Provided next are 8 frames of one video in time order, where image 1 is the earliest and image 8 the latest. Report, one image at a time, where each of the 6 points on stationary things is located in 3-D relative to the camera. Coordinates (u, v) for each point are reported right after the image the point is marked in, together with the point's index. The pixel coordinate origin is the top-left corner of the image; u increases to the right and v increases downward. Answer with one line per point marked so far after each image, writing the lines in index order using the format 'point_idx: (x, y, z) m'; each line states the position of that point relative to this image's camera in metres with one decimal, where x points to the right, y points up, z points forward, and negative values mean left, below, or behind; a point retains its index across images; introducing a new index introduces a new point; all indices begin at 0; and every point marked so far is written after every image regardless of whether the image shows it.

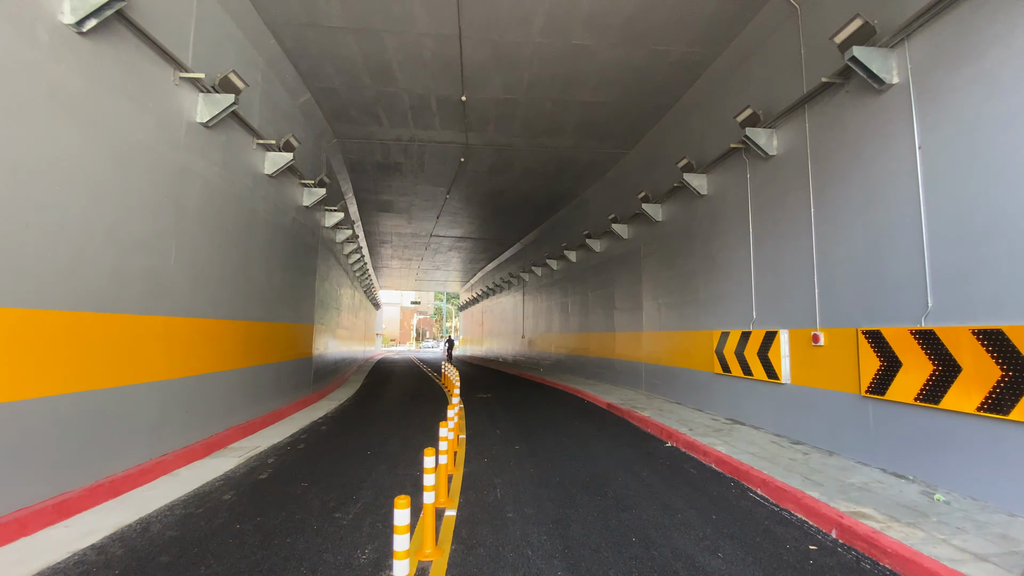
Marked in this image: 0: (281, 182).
0: (-4.5, +2.1, +9.3) m
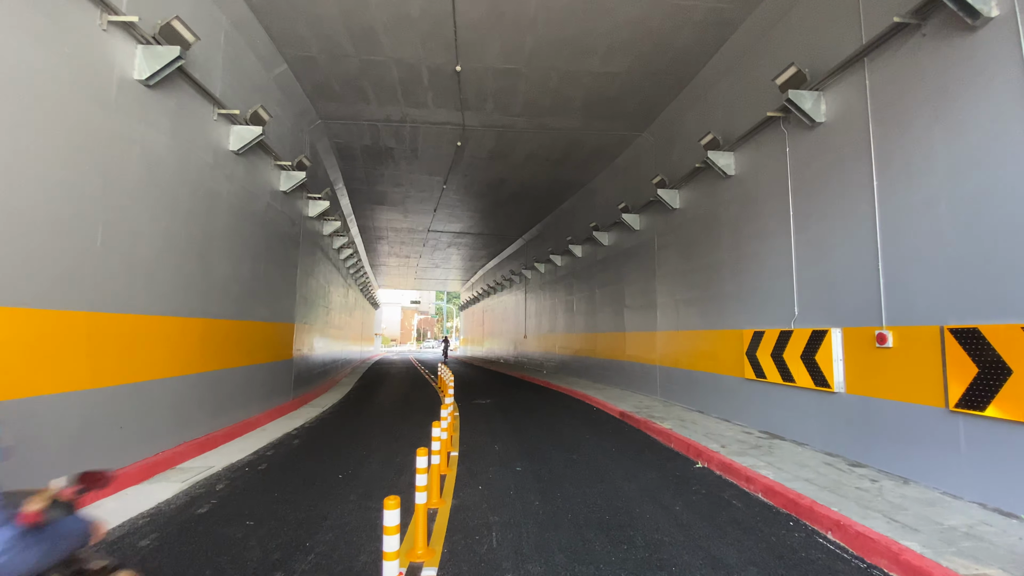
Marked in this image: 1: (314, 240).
0: (-4.5, +2.2, +8.3) m
1: (-5.2, +1.3, +12.5) m
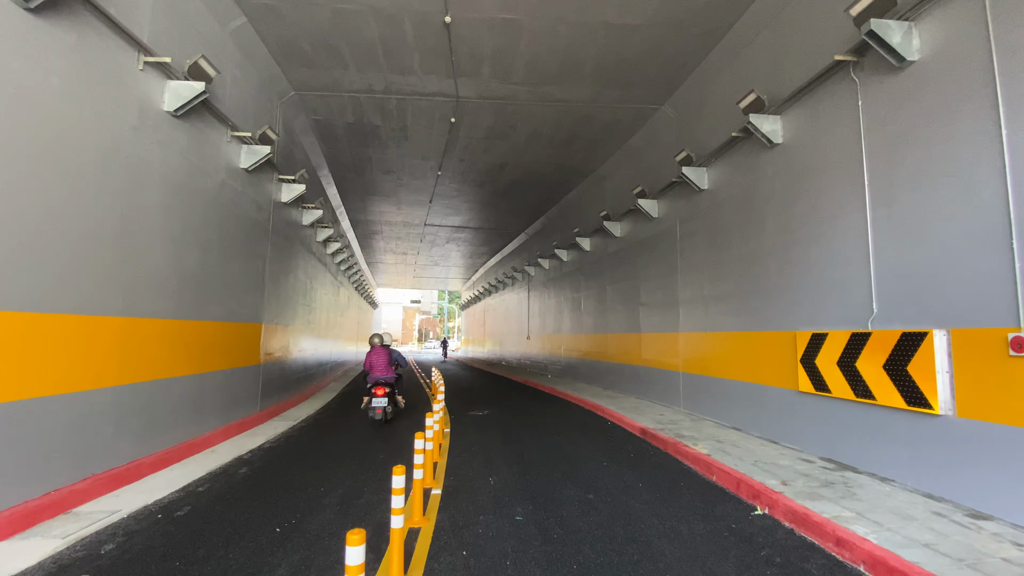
0: (-4.5, +2.3, +6.9) m
1: (-5.2, +1.4, +11.1) m
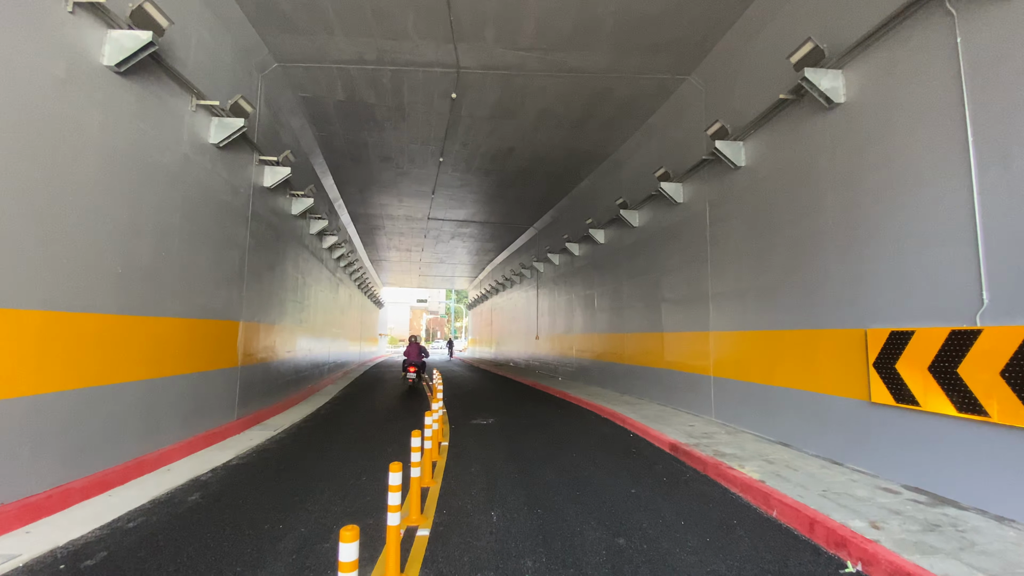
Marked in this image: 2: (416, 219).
0: (-4.4, +2.4, +5.9) m
1: (-5.0, +1.5, +10.1) m
2: (-3.9, +2.8, +19.3) m
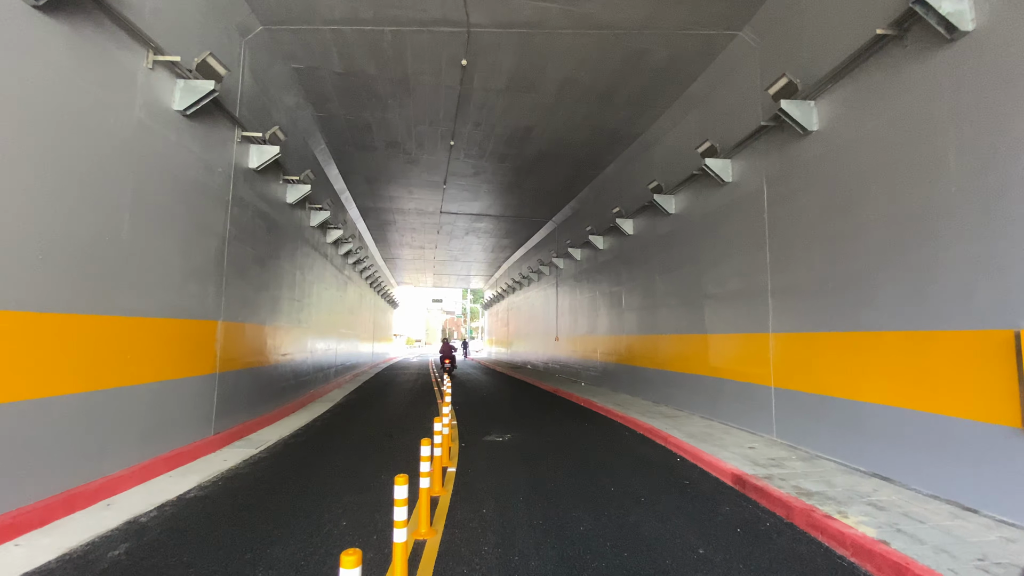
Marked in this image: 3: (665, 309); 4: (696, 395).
0: (-4.2, +2.5, +4.9) m
1: (-4.6, +1.6, +9.1) m
2: (-3.3, +2.9, +18.2) m
3: (+3.3, -0.4, +10.1) m
4: (+3.5, -2.0, +8.9) m
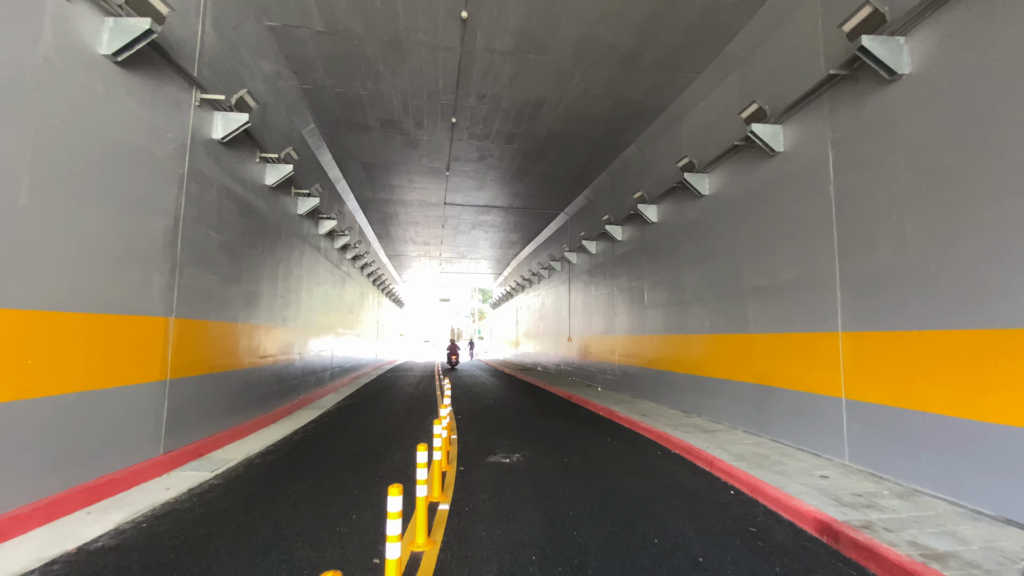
0: (-4.2, +2.6, +3.7) m
1: (-4.5, +1.7, +8.0) m
2: (-2.9, +3.0, +17.1) m
3: (+3.5, -0.3, +8.8) m
4: (+3.6, -1.9, +7.6) m
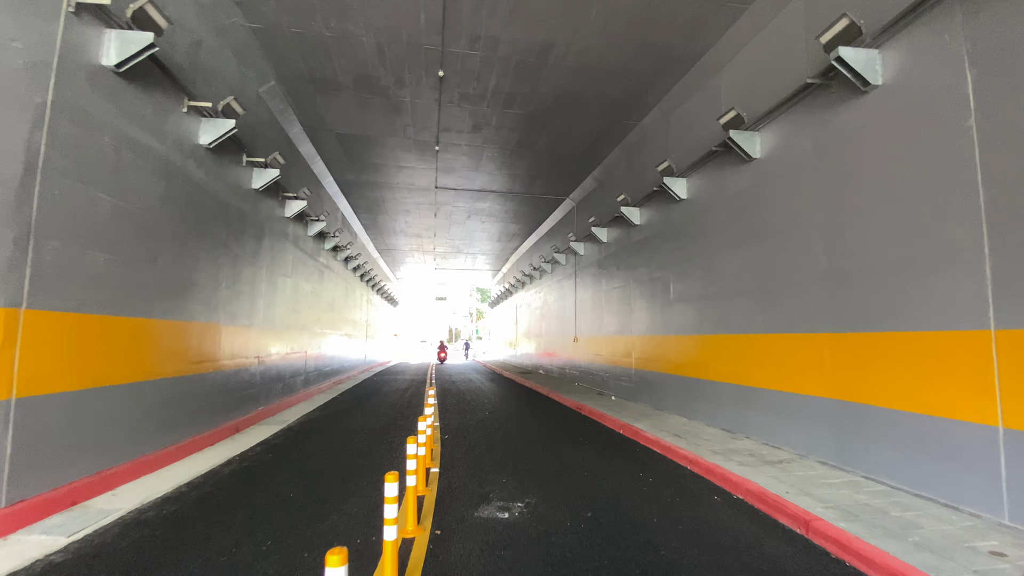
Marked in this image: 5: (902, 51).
0: (-4.2, +2.8, +1.9) m
1: (-4.5, +1.9, +6.2) m
2: (-3.0, +3.2, +15.3) m
3: (+3.5, -0.1, +7.1) m
4: (+3.6, -1.7, +5.8) m
5: (+3.8, +2.4, +4.8) m
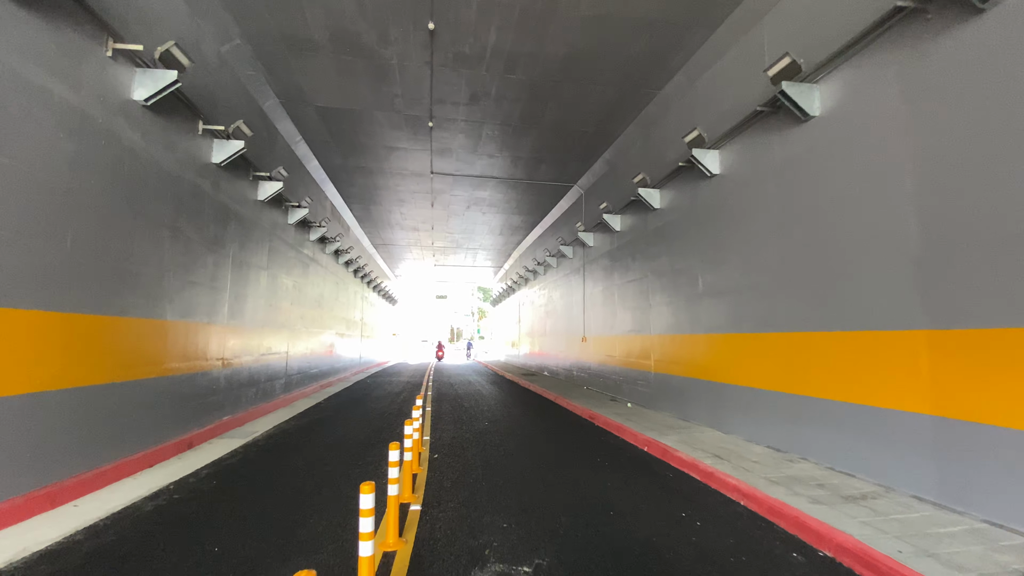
0: (-4.1, +3.0, +0.7) m
1: (-4.4, +2.0, +5.0) m
2: (-2.9, +3.4, +14.1) m
3: (+3.5, 0.0, +5.8) m
4: (+3.6, -1.6, +4.6) m
5: (+3.8, +2.5, +3.5) m
